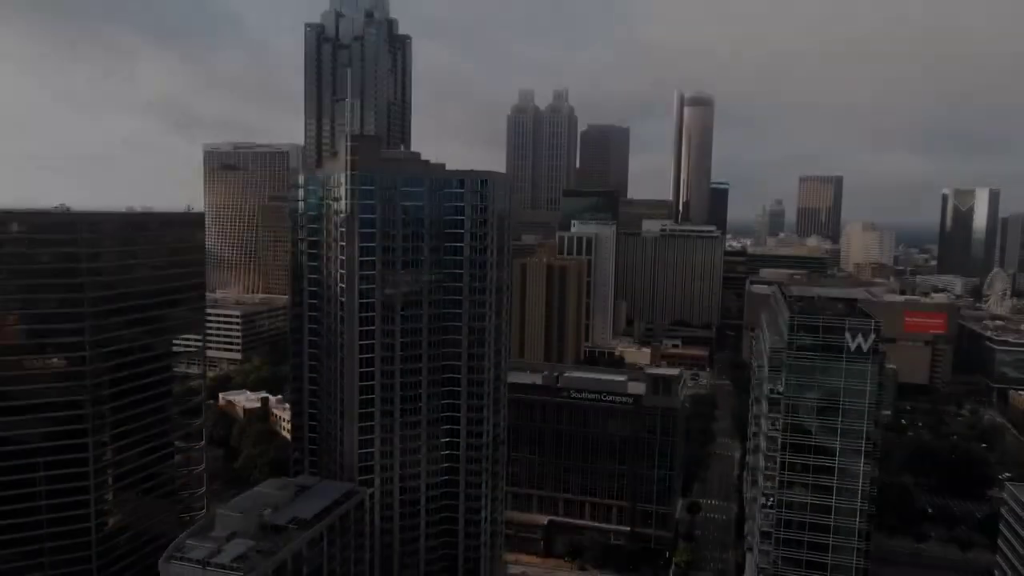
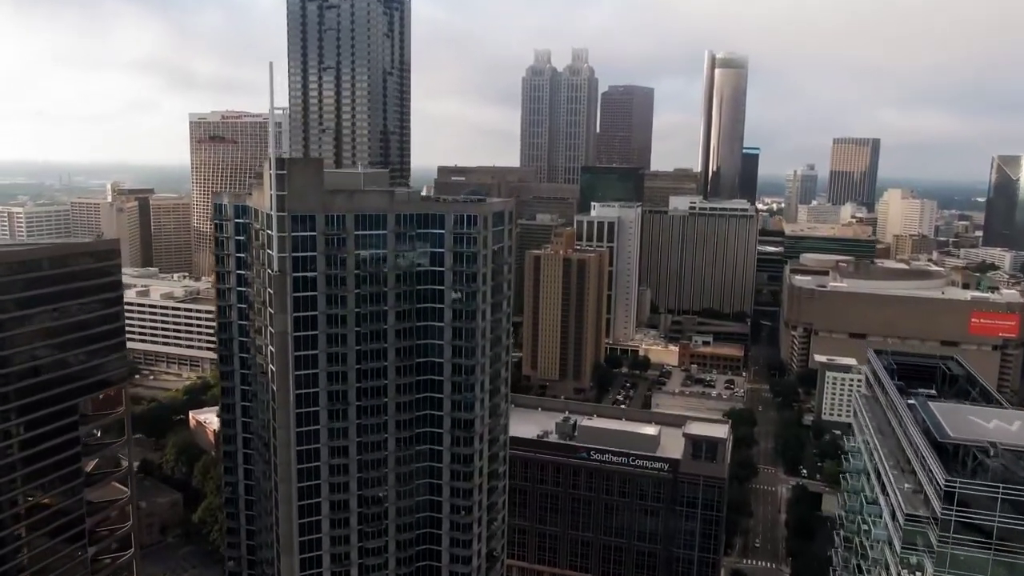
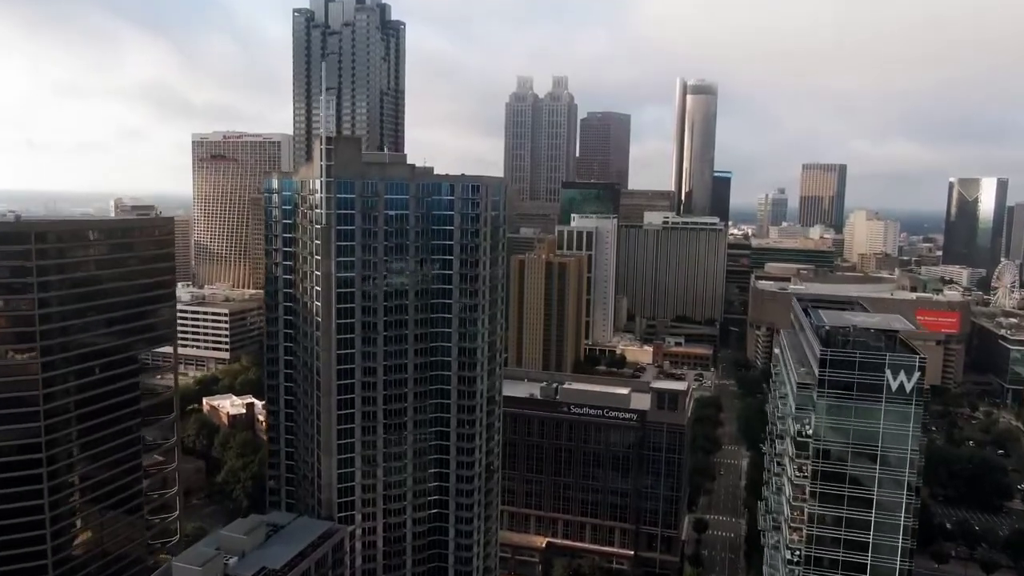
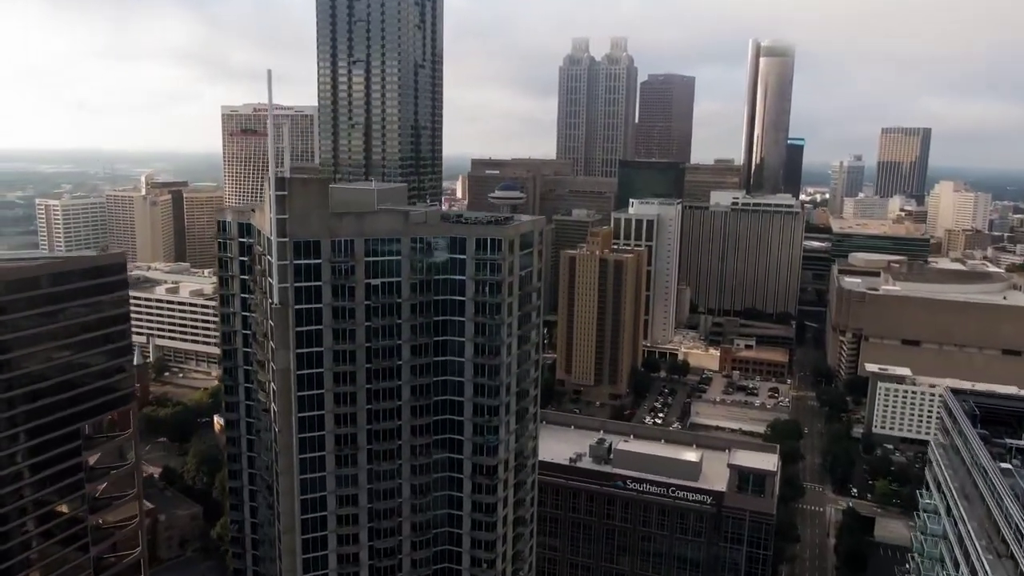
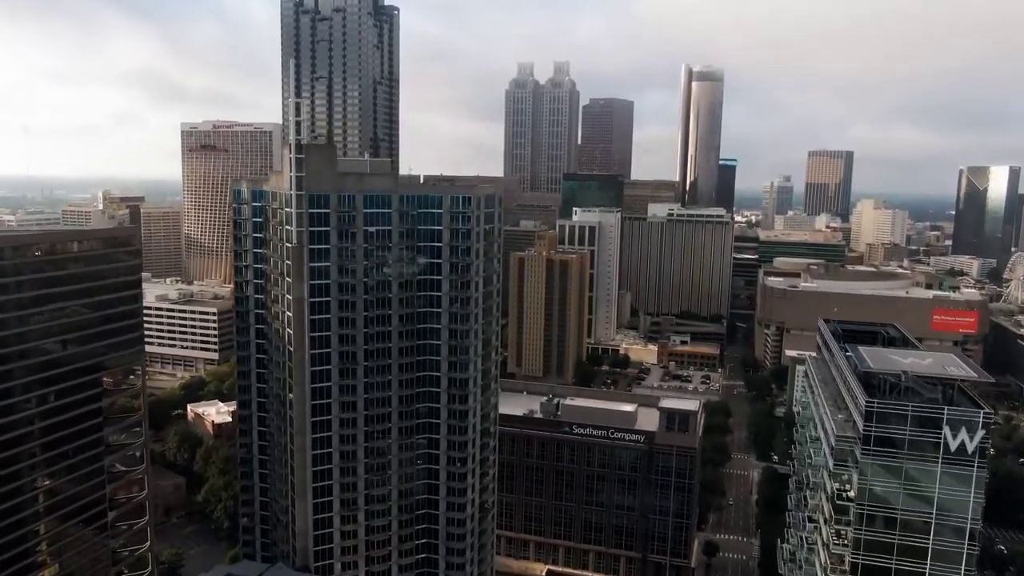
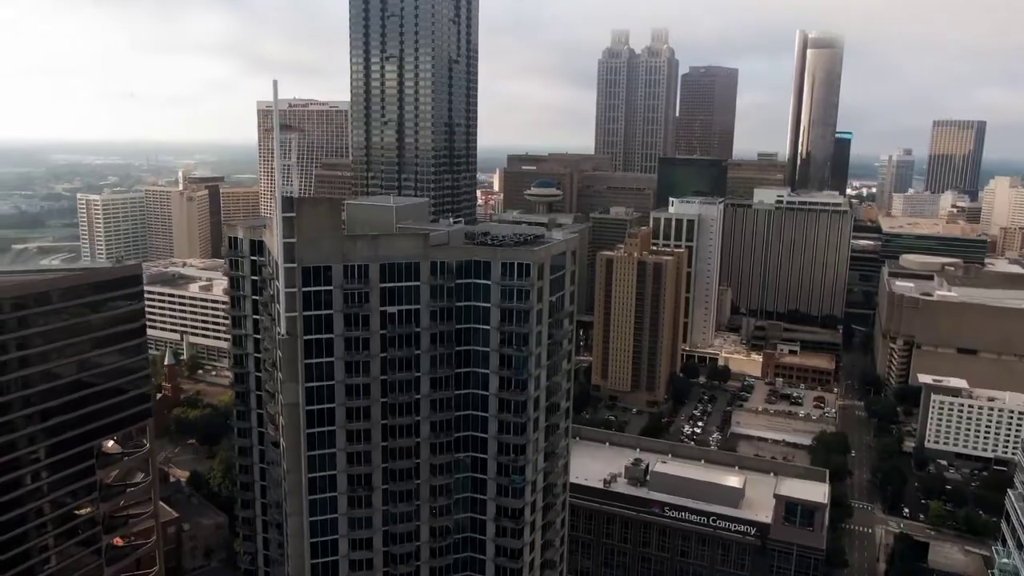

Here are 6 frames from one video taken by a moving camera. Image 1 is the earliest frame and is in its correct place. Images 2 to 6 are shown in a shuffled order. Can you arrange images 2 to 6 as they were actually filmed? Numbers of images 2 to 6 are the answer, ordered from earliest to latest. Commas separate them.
3, 5, 2, 4, 6
